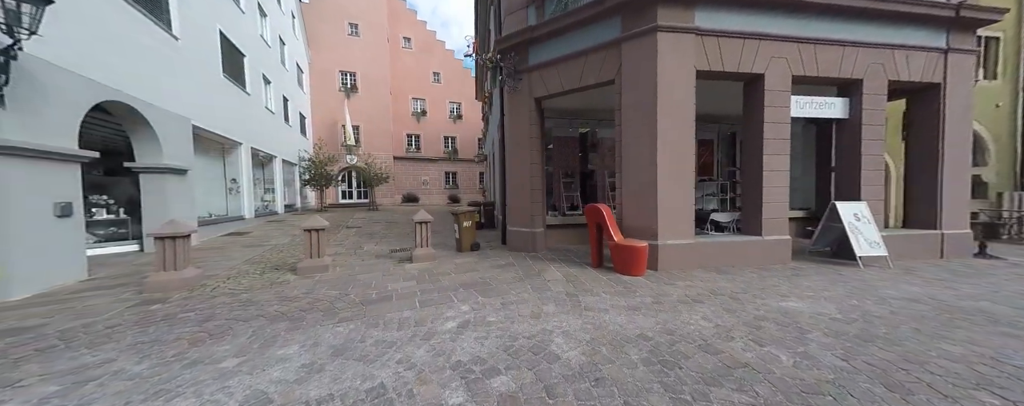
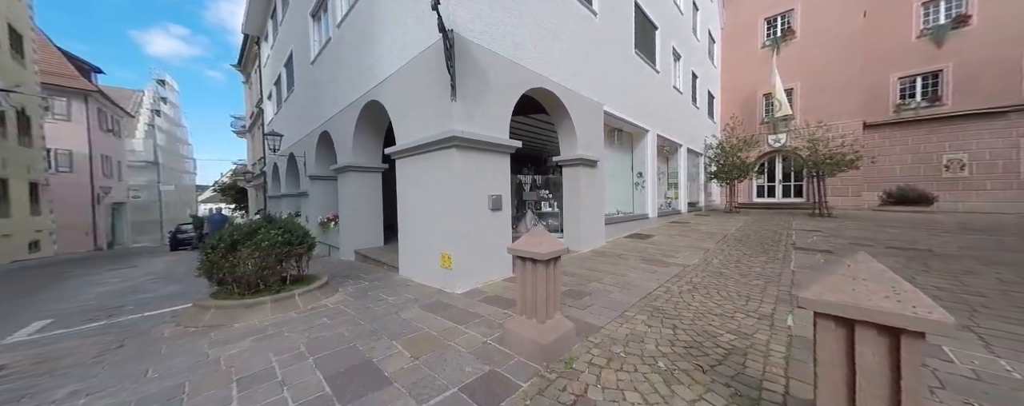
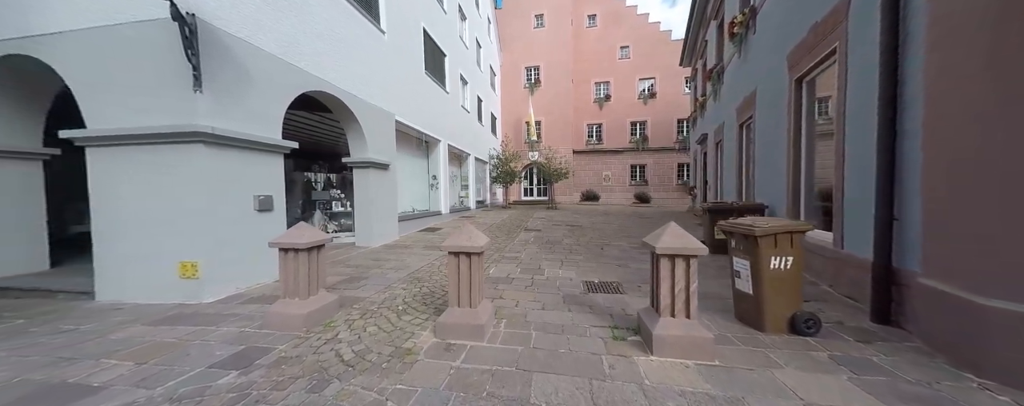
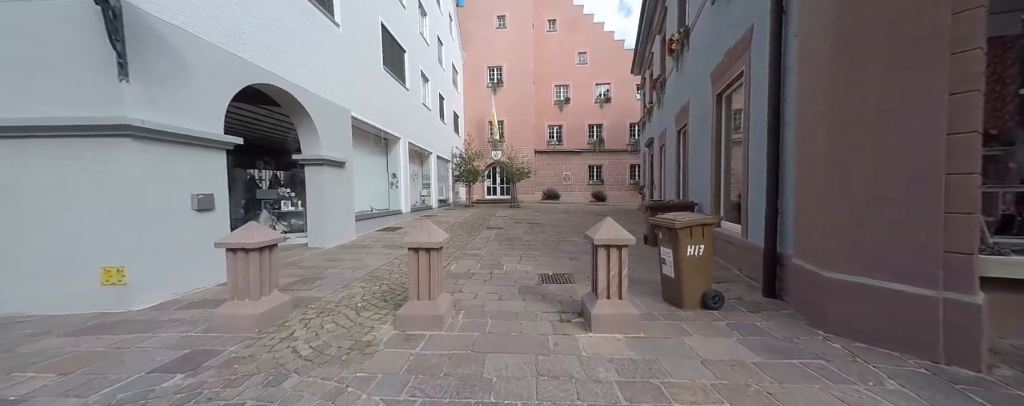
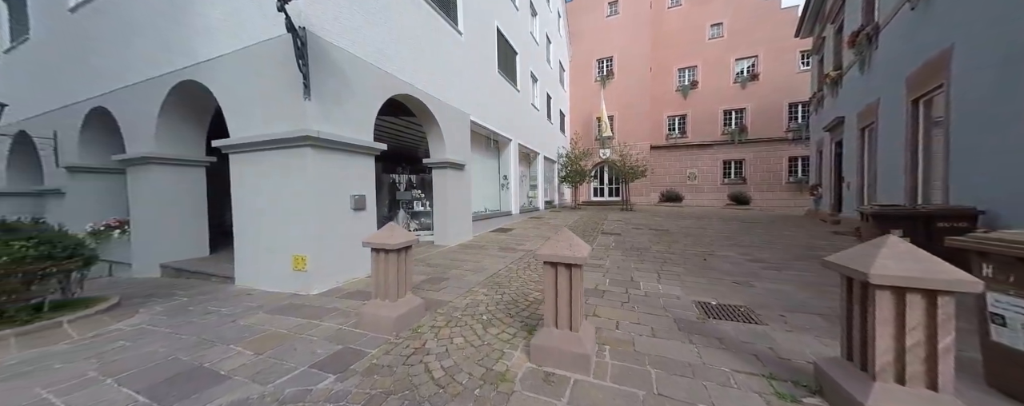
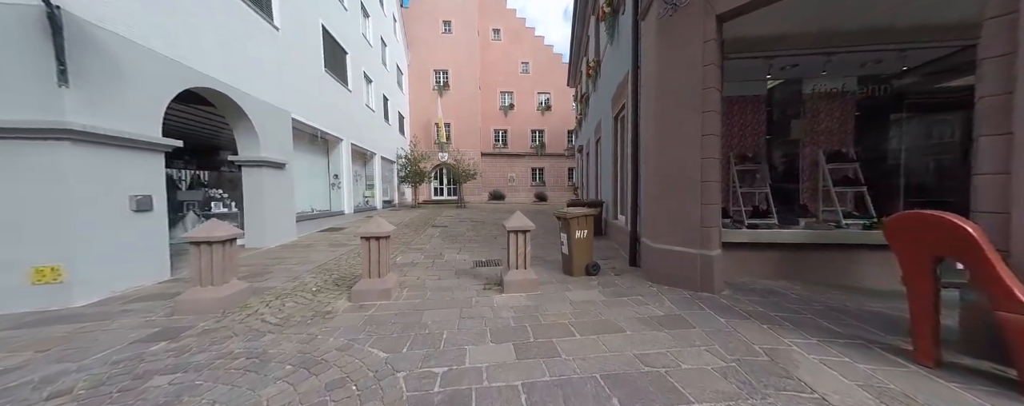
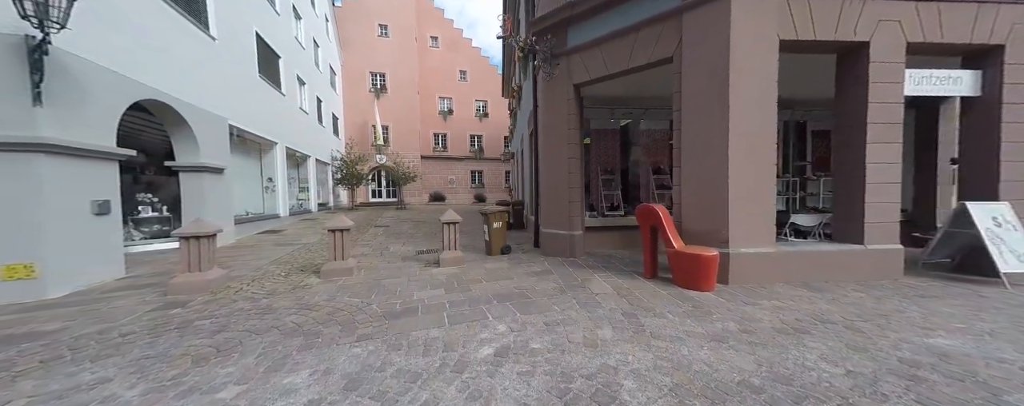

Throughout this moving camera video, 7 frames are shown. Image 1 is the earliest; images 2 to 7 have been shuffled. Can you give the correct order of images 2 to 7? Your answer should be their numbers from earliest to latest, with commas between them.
7, 6, 4, 3, 5, 2
